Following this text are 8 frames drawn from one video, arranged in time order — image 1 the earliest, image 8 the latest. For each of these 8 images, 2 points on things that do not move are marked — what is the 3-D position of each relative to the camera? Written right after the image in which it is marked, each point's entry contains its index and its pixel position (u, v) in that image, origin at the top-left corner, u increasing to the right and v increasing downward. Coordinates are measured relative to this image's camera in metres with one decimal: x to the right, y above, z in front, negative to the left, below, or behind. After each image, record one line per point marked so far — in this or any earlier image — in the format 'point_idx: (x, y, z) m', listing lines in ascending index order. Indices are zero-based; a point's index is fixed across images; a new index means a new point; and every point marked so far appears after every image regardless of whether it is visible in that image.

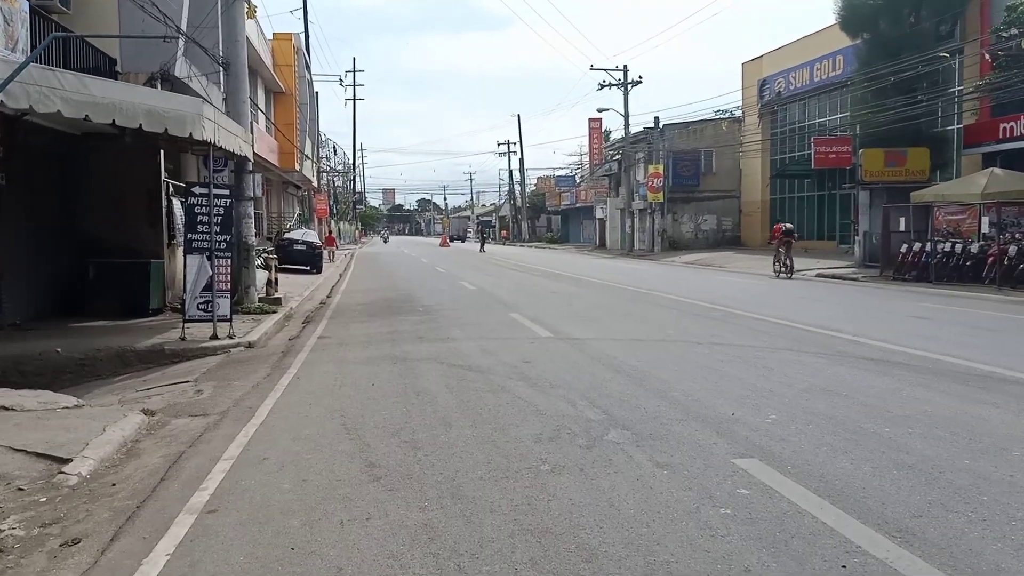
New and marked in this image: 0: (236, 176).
0: (-6.6, +2.7, +17.7) m
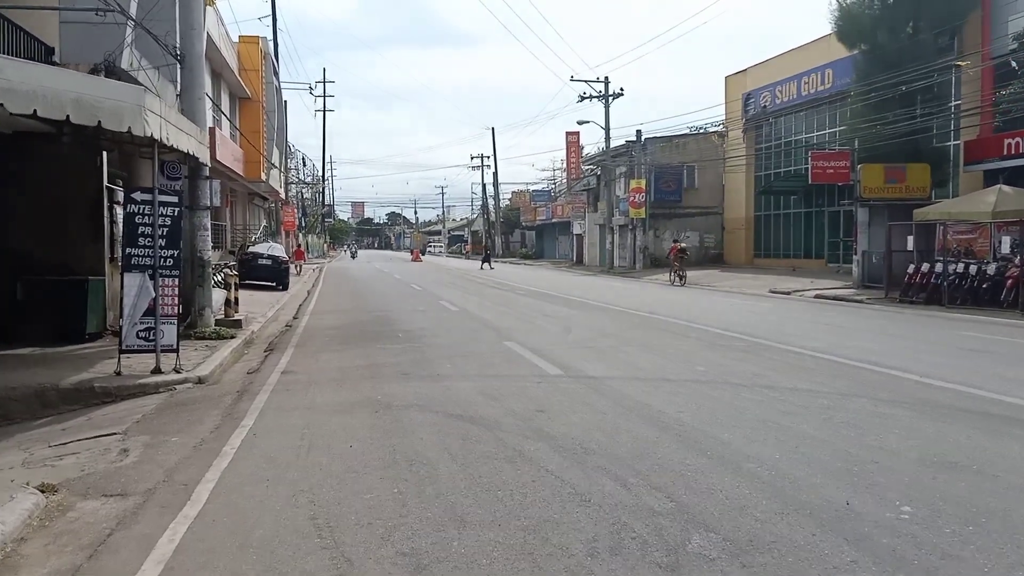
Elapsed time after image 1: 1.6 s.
0: (-6.8, +2.2, +15.6) m
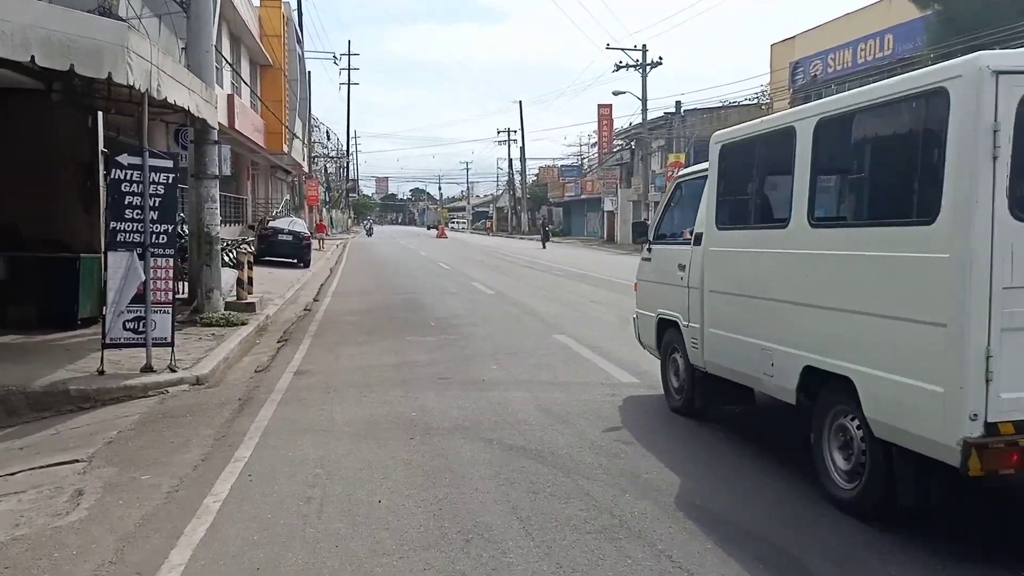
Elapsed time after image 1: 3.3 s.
0: (-5.9, +2.6, +13.8) m
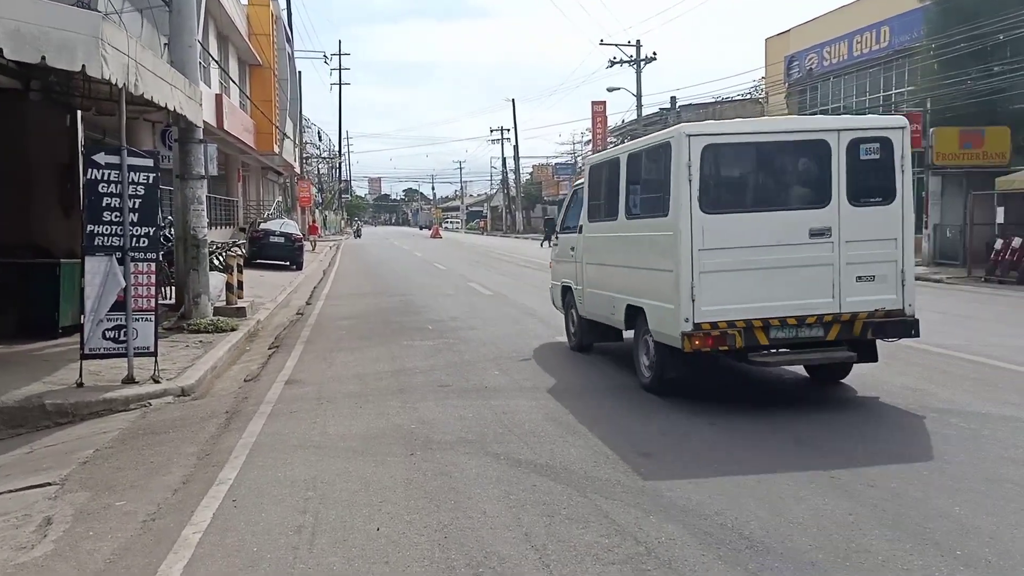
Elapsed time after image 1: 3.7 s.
0: (-5.9, +2.5, +13.3) m
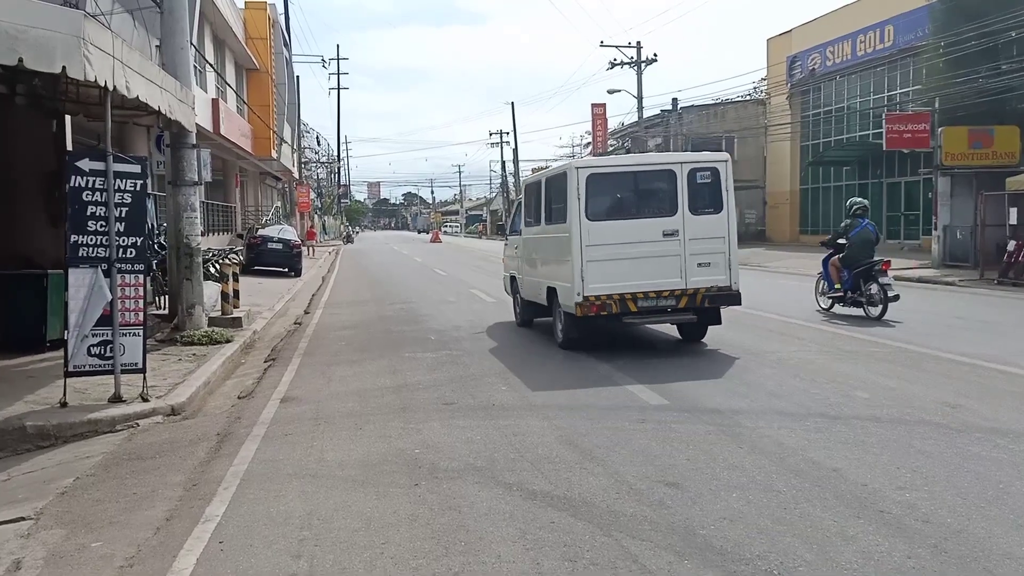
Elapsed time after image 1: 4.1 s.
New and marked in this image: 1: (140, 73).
0: (-5.8, +2.3, +12.8) m
1: (-4.8, +2.8, +9.6) m
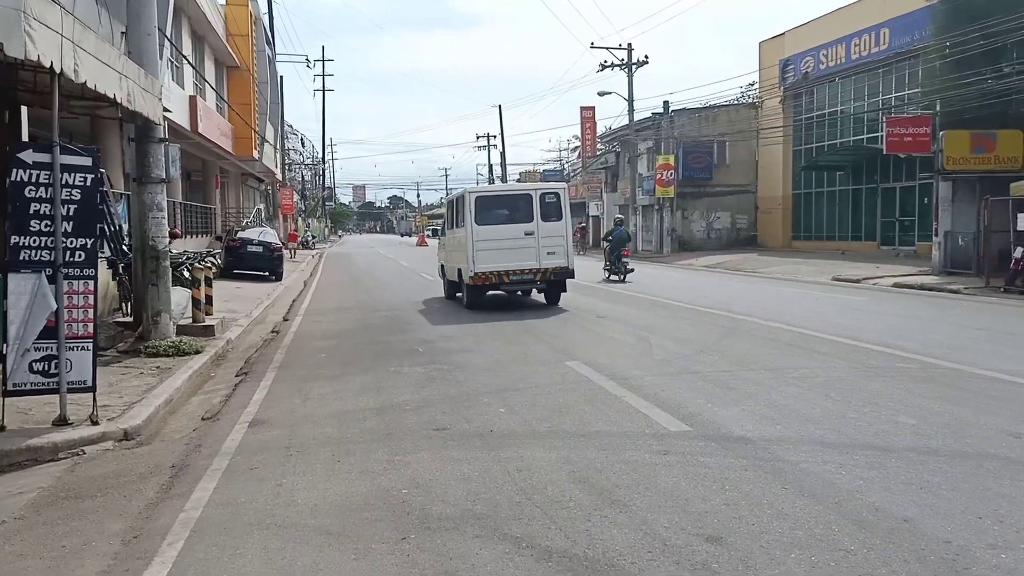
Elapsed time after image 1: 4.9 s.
0: (-5.9, +2.2, +11.8) m
1: (-4.8, +2.7, +8.6) m
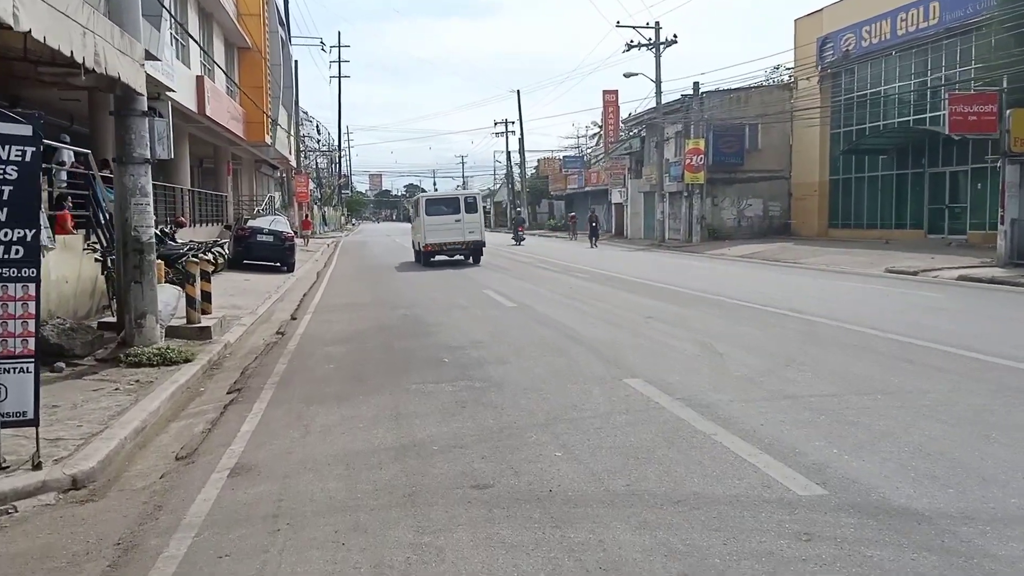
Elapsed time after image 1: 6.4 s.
0: (-5.4, +2.2, +10.2) m
1: (-4.3, +2.7, +6.9) m
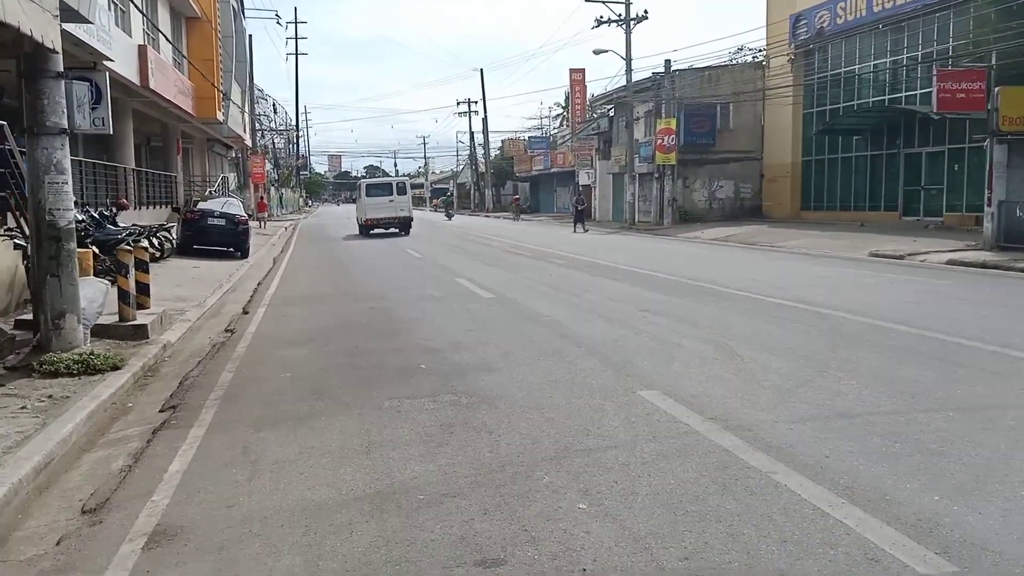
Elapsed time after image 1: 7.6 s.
0: (-5.6, +2.3, +8.5) m
1: (-4.3, +2.6, +5.3) m
